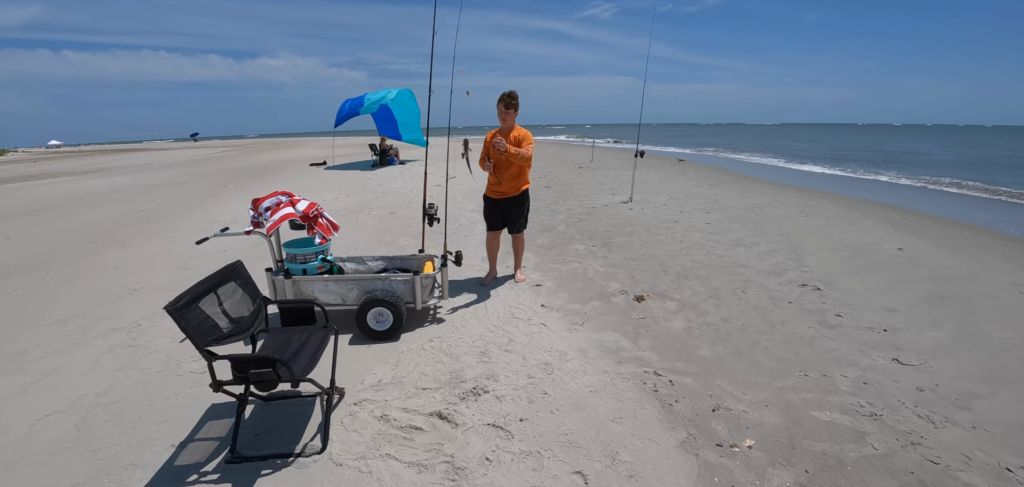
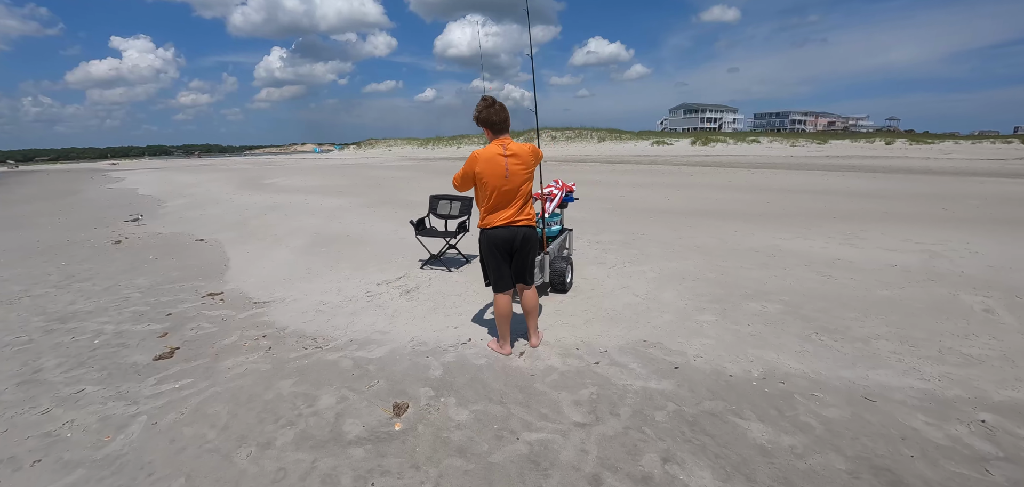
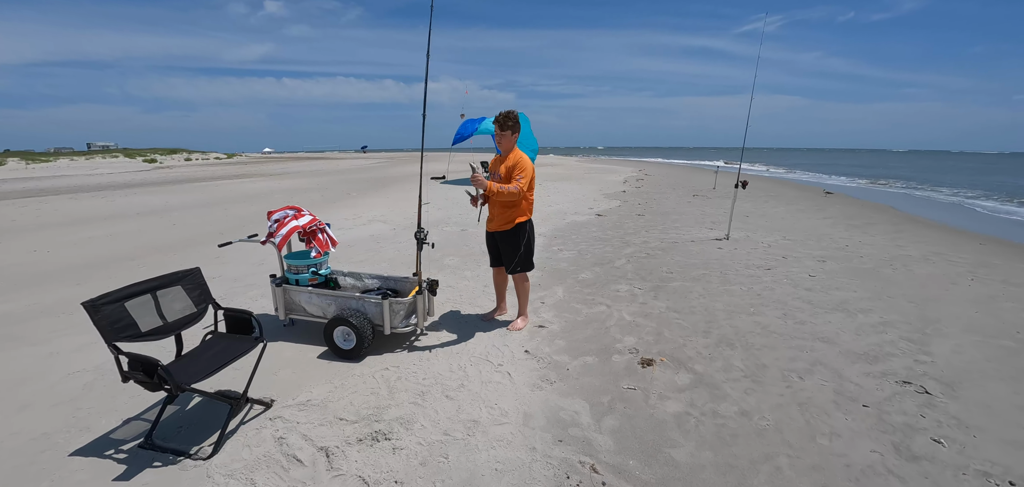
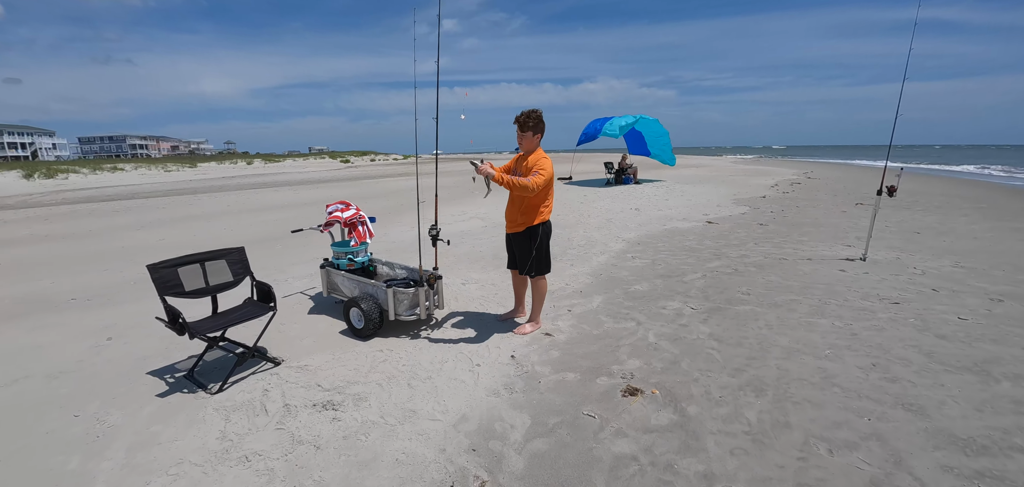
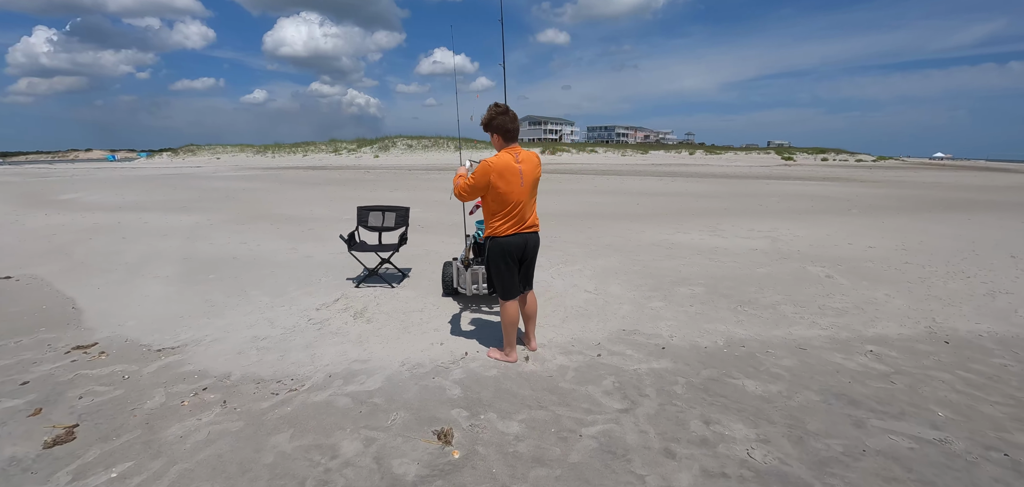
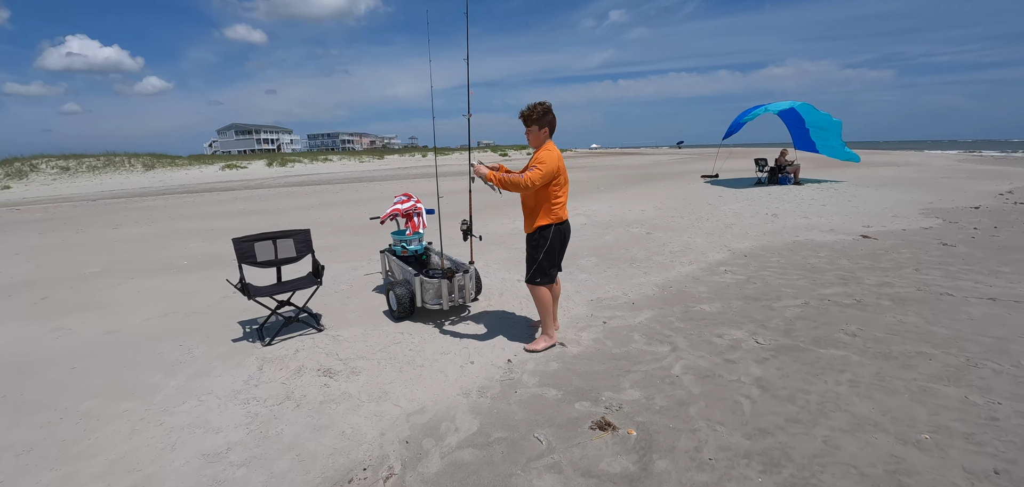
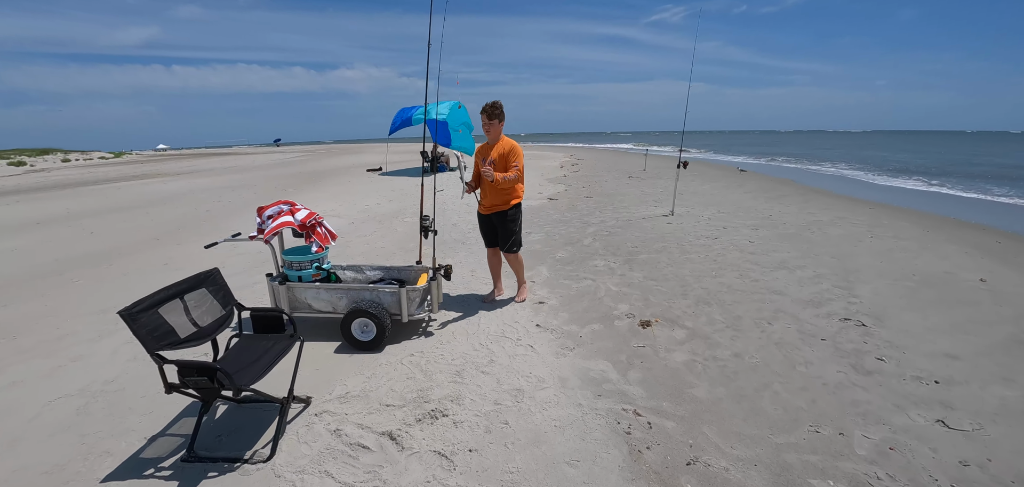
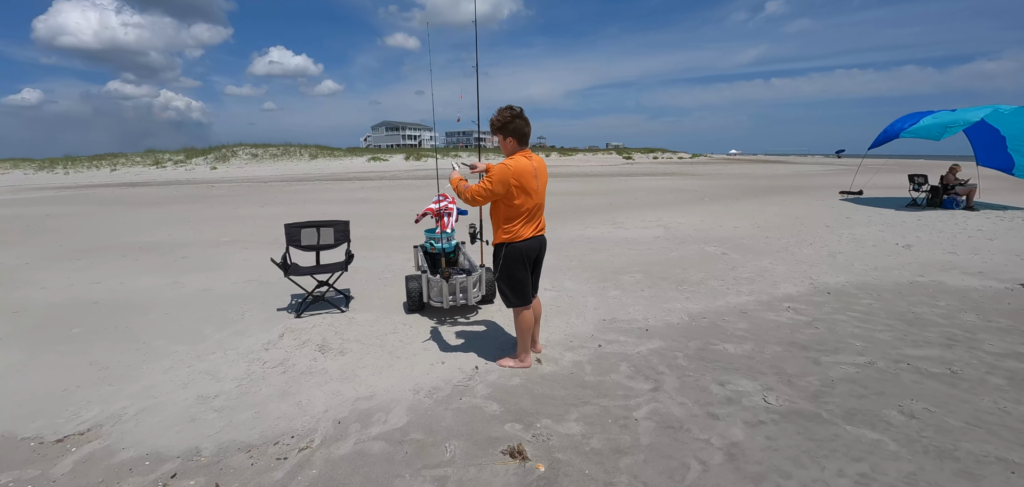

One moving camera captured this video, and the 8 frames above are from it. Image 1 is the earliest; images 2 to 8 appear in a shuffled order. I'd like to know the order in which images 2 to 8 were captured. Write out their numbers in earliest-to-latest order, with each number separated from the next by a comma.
7, 3, 4, 6, 8, 5, 2
